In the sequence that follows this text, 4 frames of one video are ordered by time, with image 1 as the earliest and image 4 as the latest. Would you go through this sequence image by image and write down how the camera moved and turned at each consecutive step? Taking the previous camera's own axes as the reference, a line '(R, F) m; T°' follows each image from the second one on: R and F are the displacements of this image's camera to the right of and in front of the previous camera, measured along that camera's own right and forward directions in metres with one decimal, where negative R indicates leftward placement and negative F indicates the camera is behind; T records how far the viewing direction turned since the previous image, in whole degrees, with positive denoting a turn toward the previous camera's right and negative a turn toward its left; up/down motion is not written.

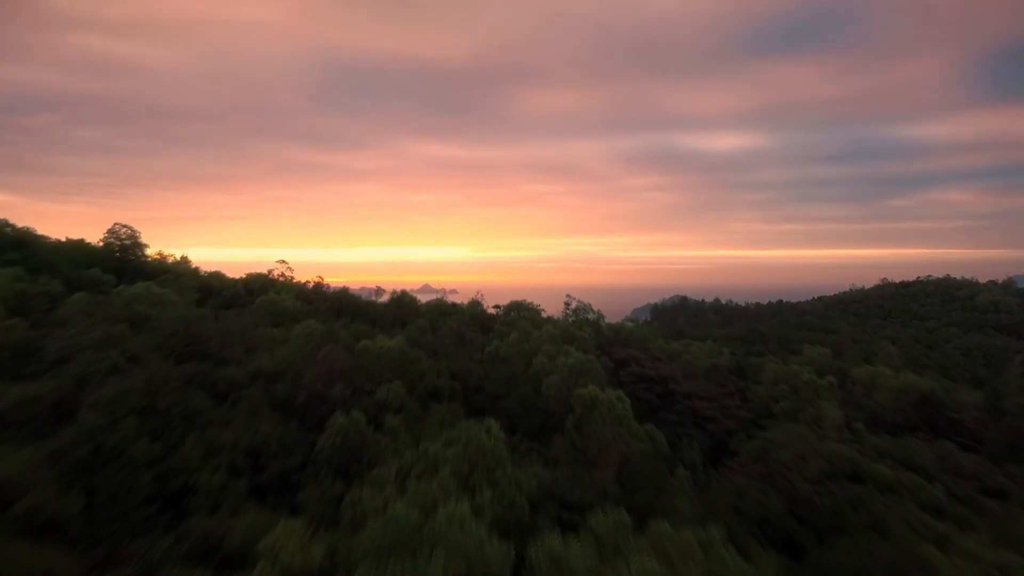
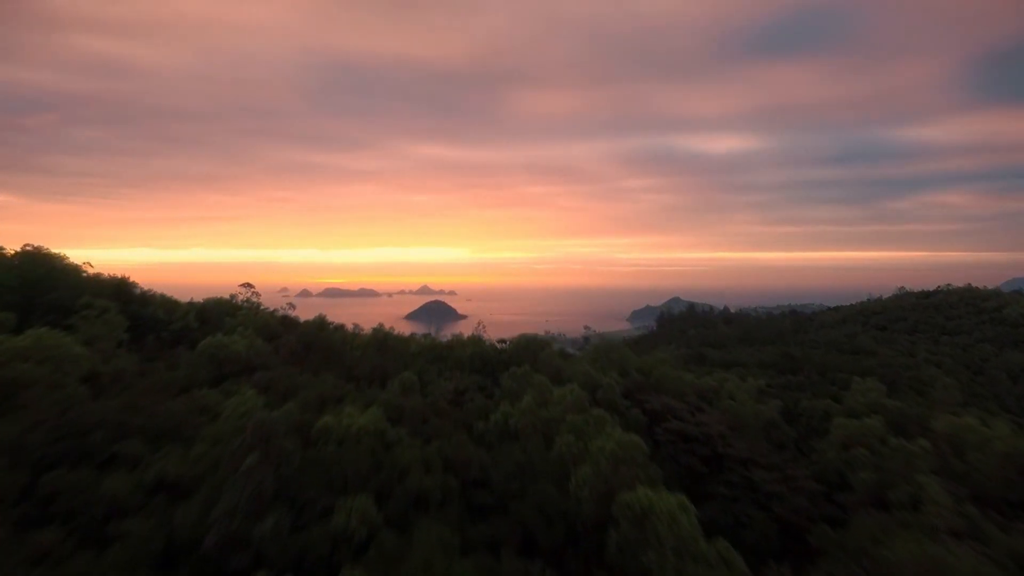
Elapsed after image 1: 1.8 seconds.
(-0.2, +2.3) m; 0°
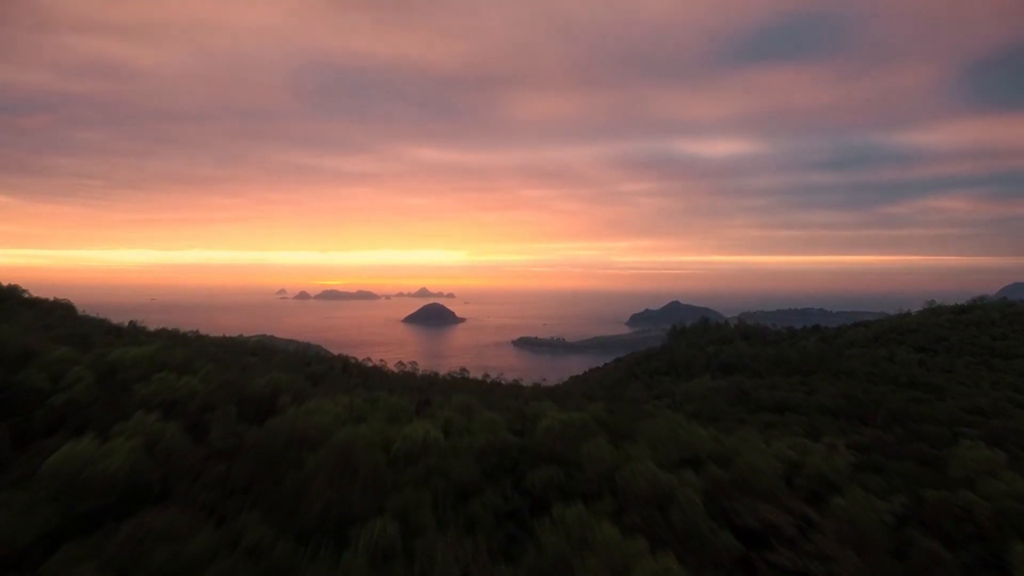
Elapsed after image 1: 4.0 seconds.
(-0.5, +3.3) m; 0°
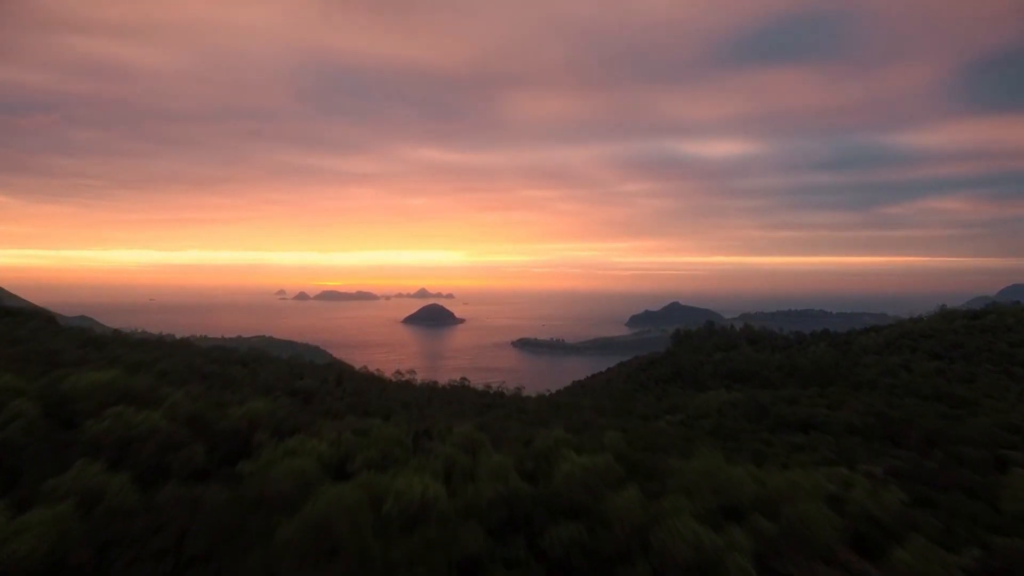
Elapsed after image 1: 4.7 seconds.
(-0.2, +1.2) m; 0°
